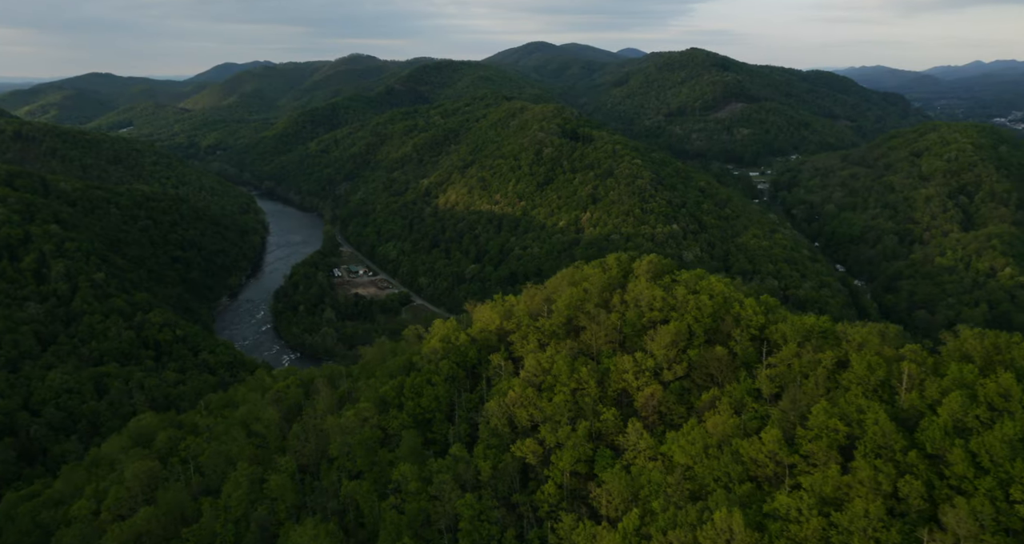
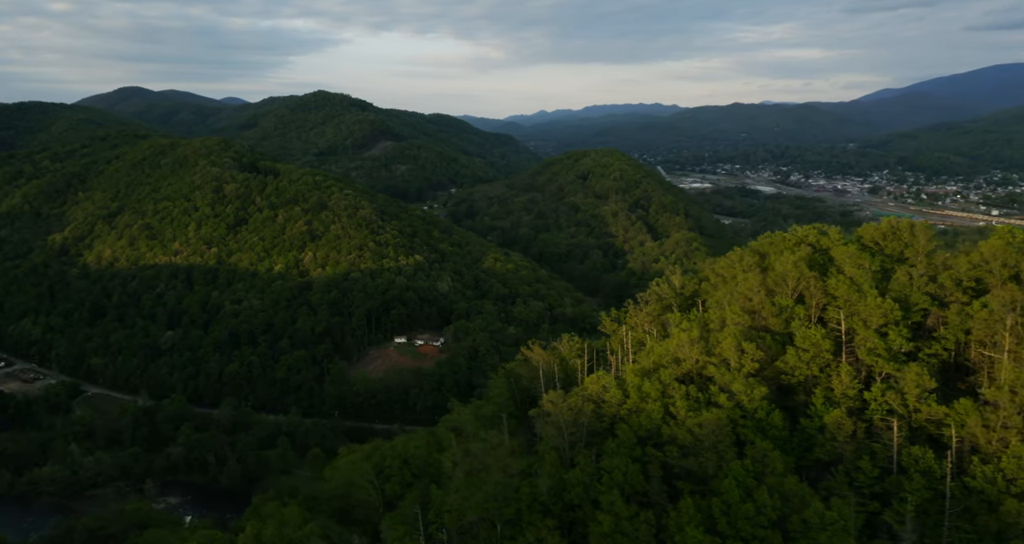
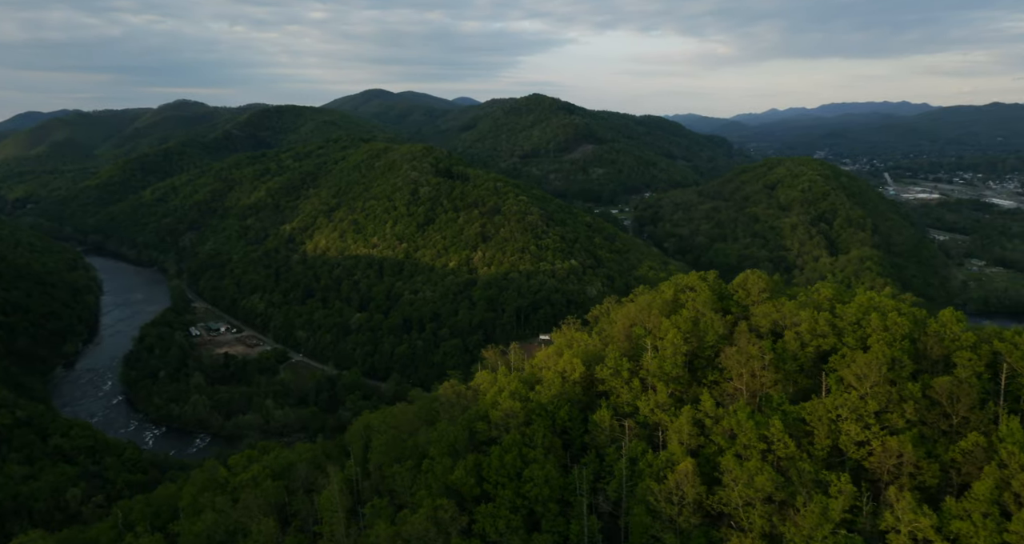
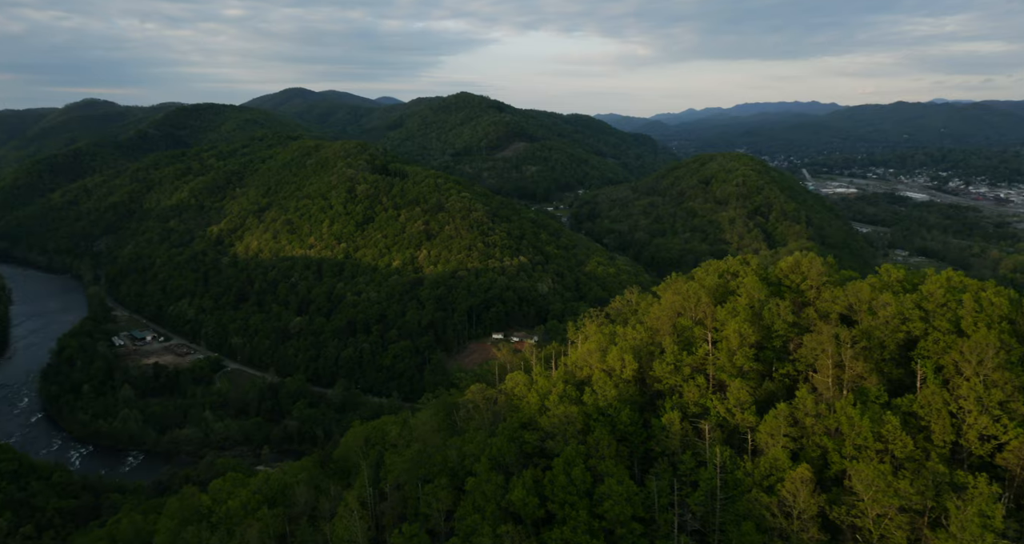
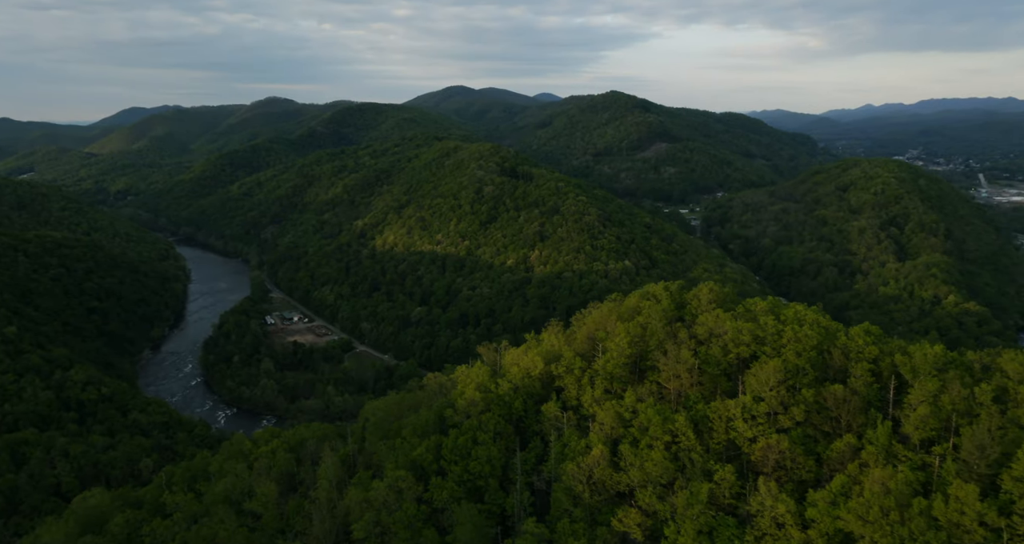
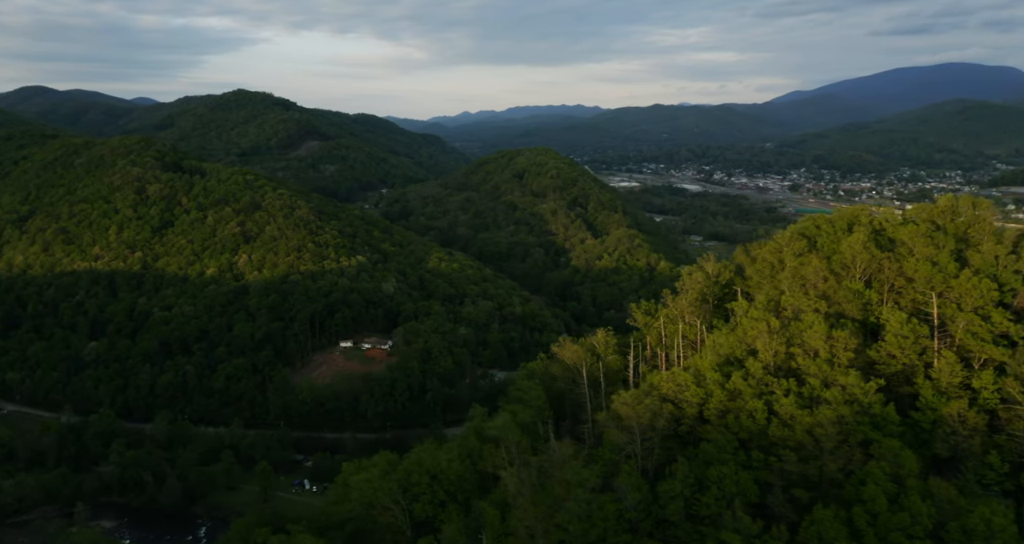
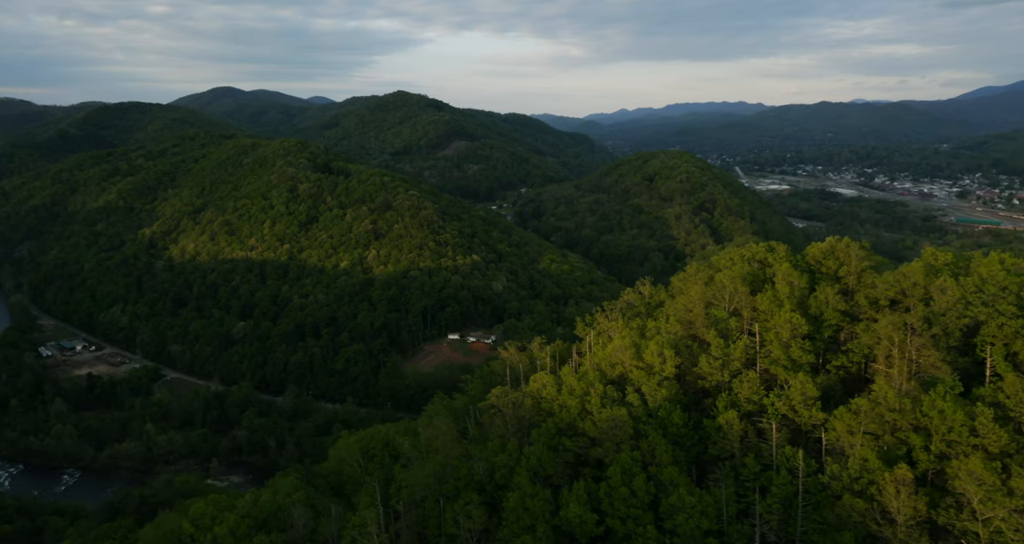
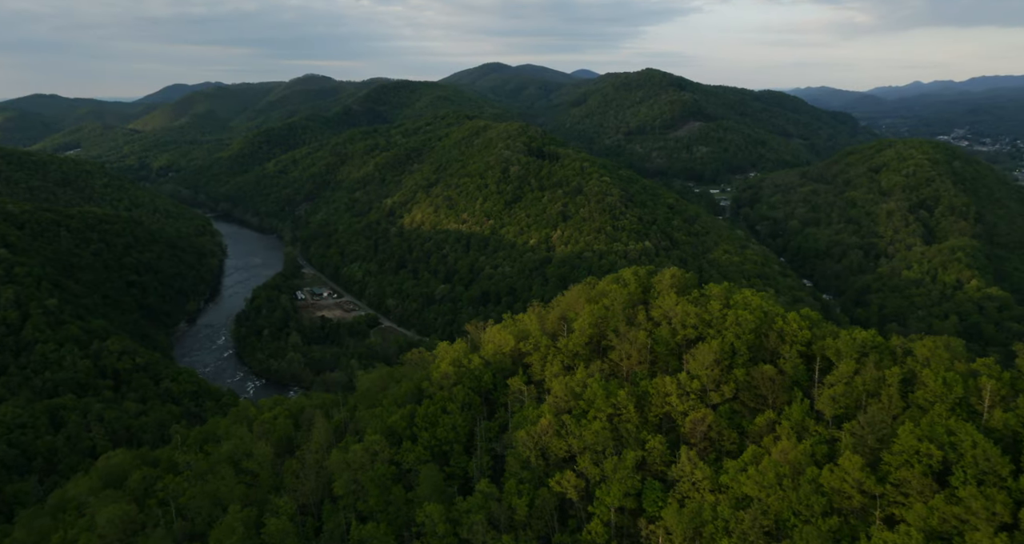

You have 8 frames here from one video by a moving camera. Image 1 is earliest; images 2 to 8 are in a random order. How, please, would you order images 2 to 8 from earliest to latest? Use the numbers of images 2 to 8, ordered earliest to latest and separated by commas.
8, 5, 3, 4, 7, 2, 6
